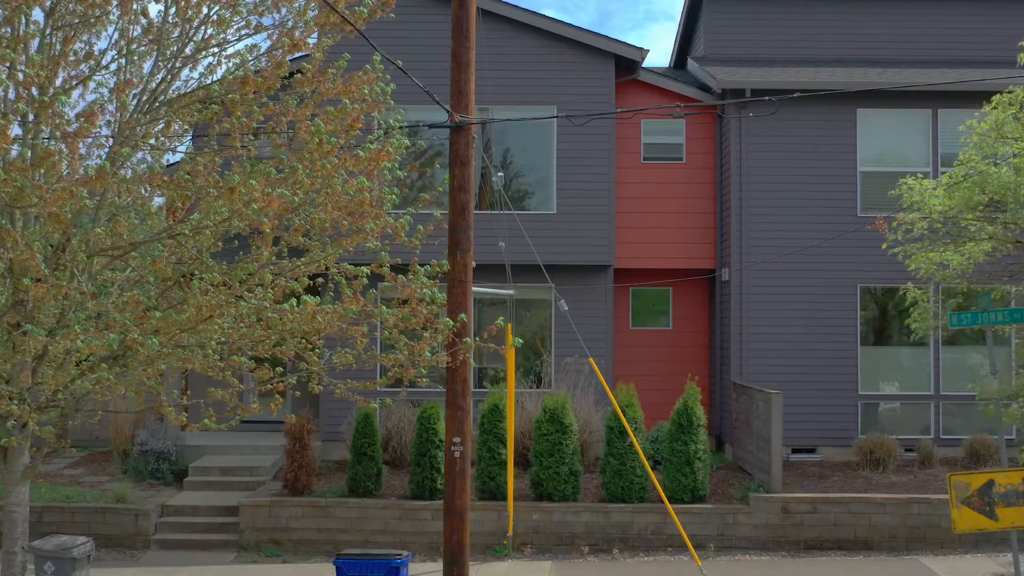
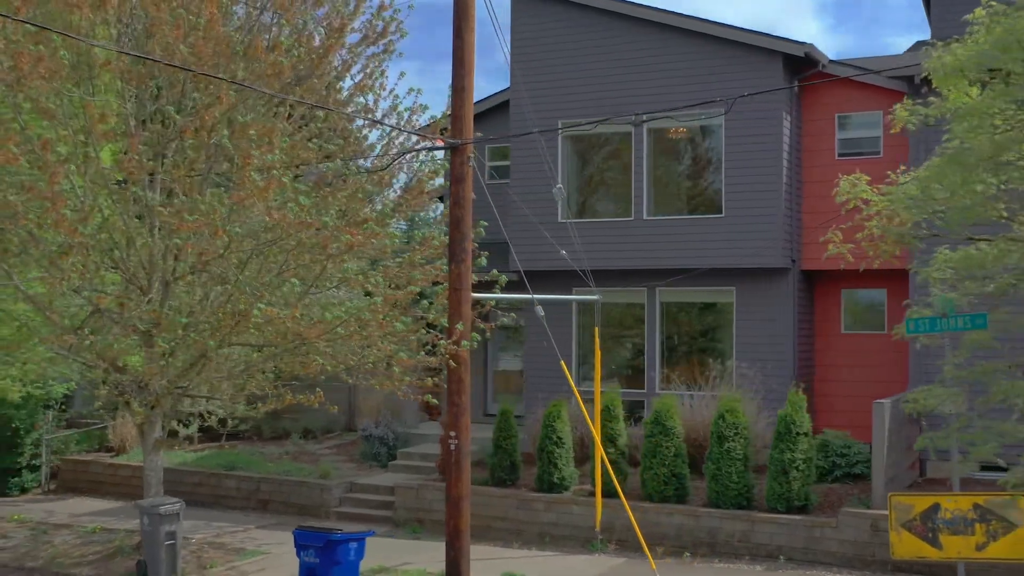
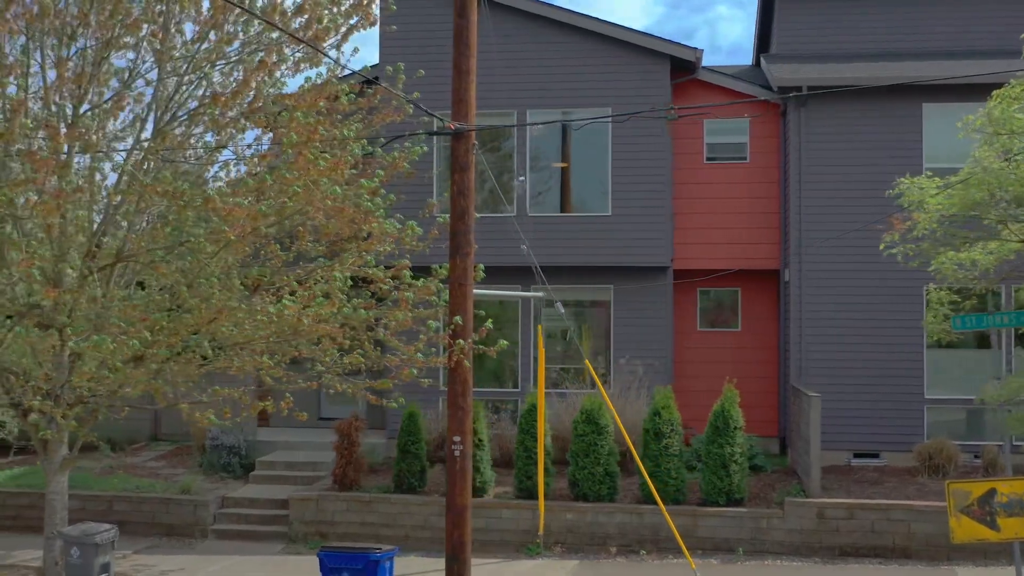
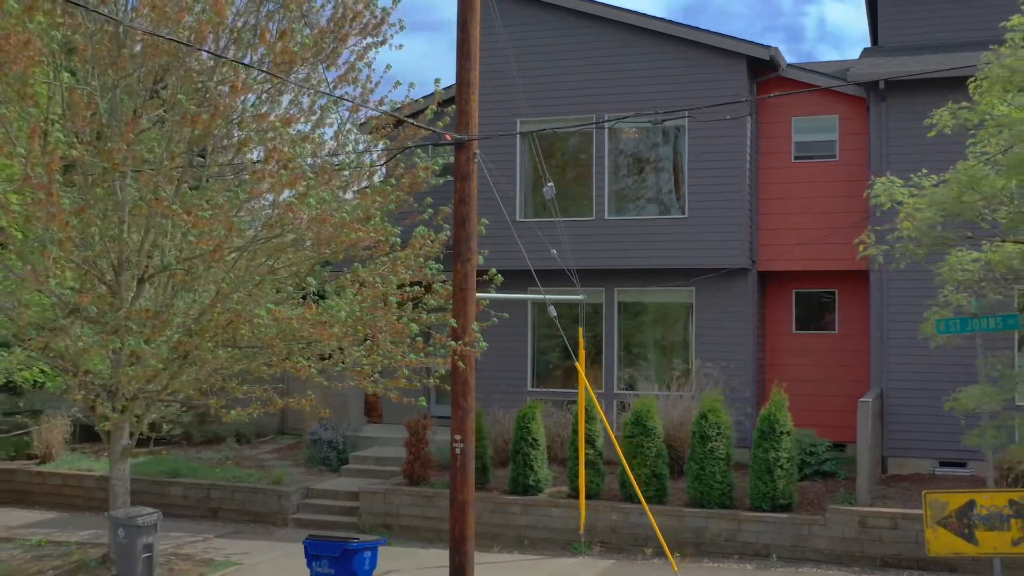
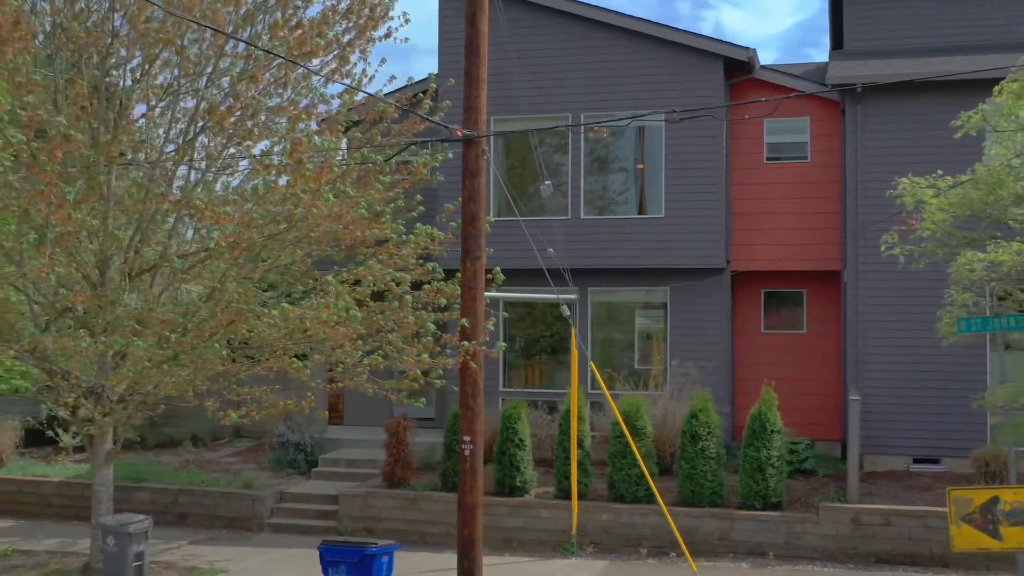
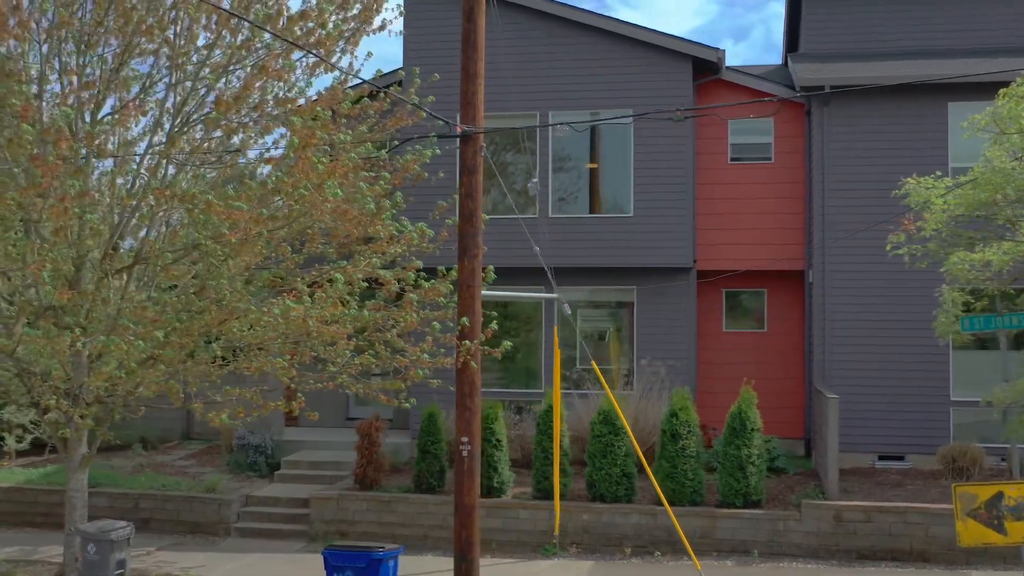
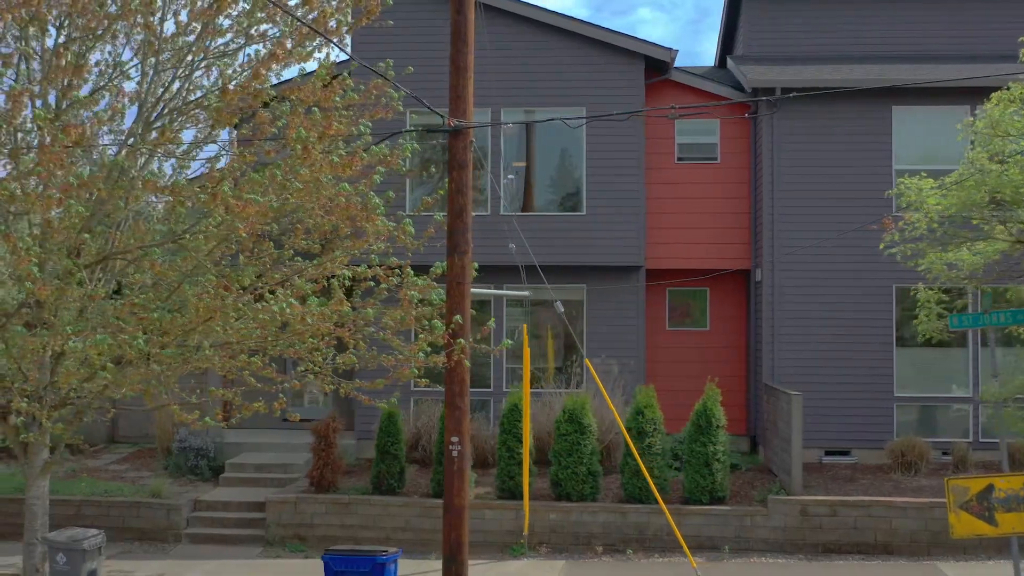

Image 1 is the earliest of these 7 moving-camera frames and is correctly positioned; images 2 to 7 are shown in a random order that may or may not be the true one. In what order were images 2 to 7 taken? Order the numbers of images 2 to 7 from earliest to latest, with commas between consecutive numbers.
7, 3, 6, 5, 4, 2
